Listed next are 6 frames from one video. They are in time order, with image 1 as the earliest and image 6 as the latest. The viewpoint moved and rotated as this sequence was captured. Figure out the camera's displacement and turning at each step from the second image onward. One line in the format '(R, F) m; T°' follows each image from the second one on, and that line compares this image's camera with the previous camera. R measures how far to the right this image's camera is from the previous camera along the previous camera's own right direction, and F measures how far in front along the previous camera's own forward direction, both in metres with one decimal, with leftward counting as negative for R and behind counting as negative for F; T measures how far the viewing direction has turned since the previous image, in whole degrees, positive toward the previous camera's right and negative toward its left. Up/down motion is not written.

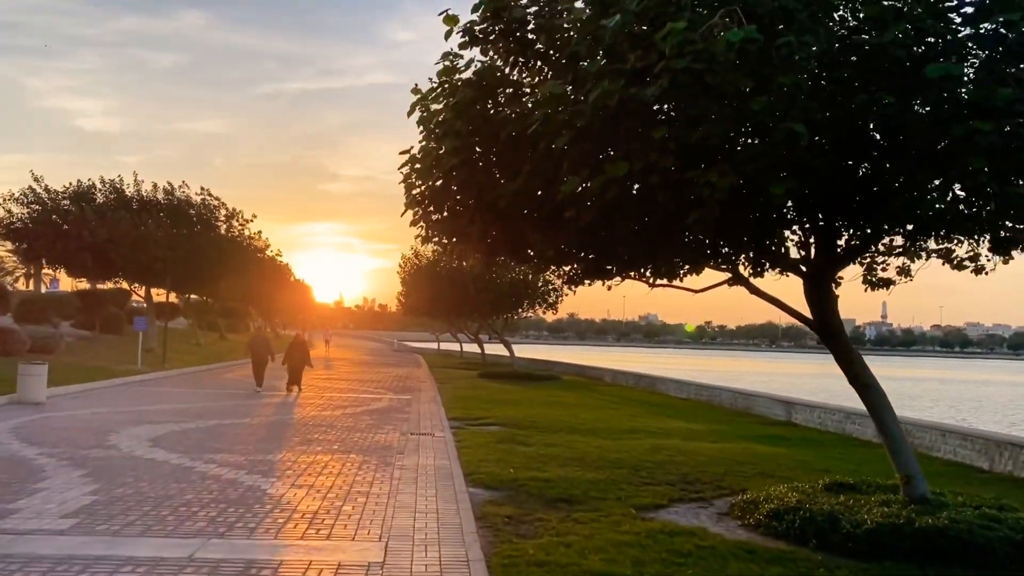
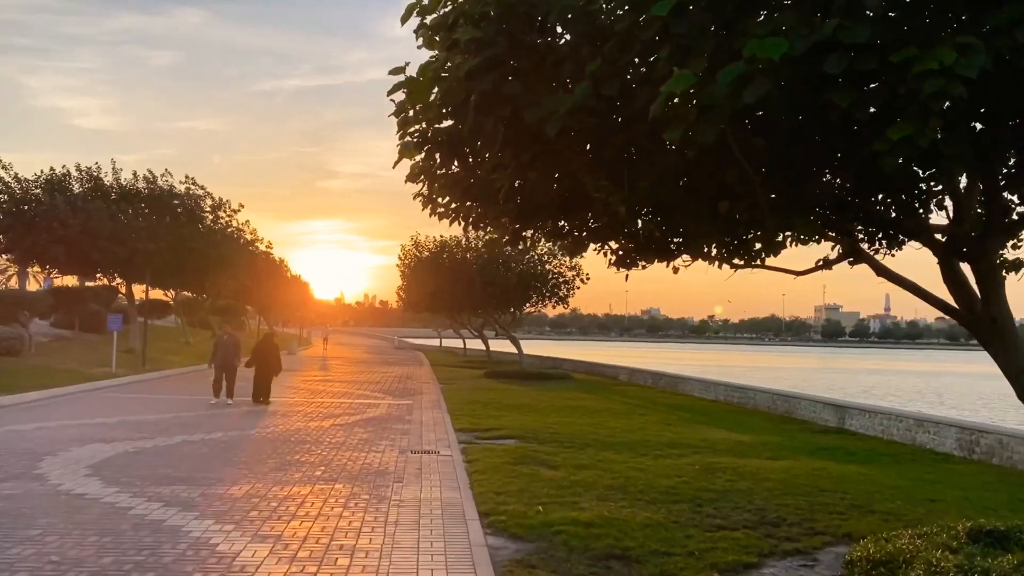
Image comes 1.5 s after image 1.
(-0.3, +2.7) m; 0°
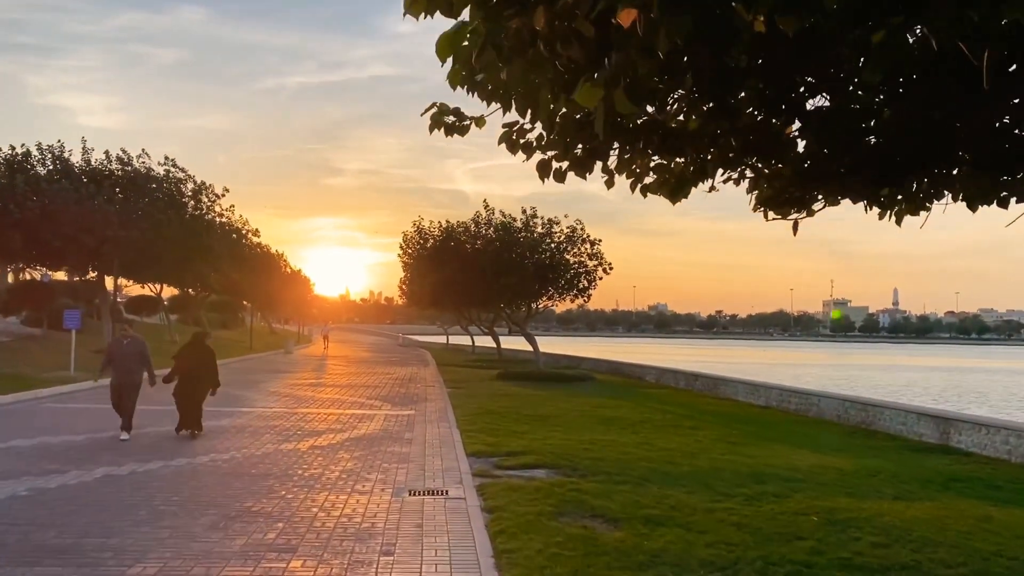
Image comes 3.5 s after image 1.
(-0.3, +3.7) m; 0°
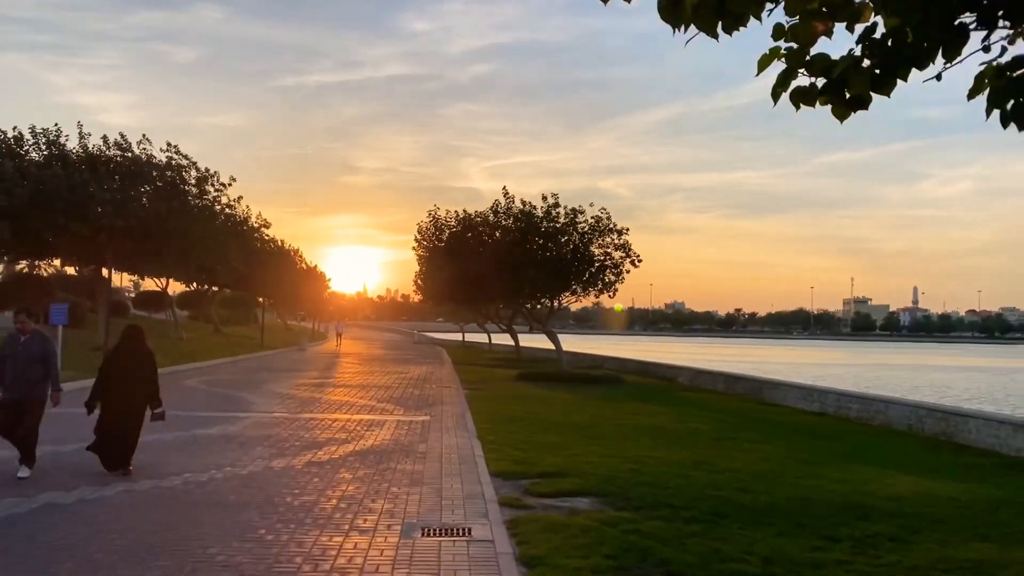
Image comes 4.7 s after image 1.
(-0.2, +2.2) m; -1°
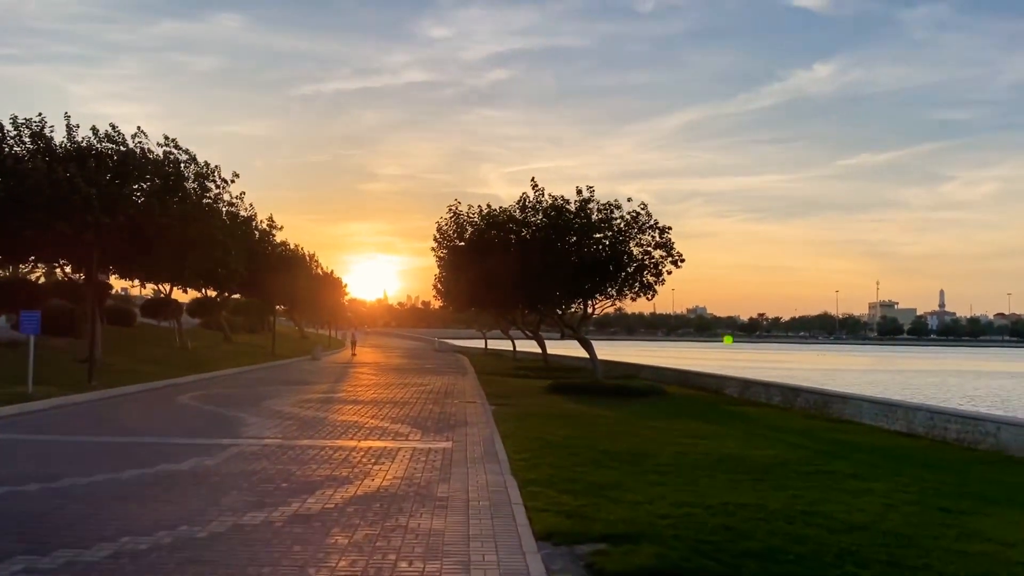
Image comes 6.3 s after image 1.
(-0.3, +2.8) m; -1°
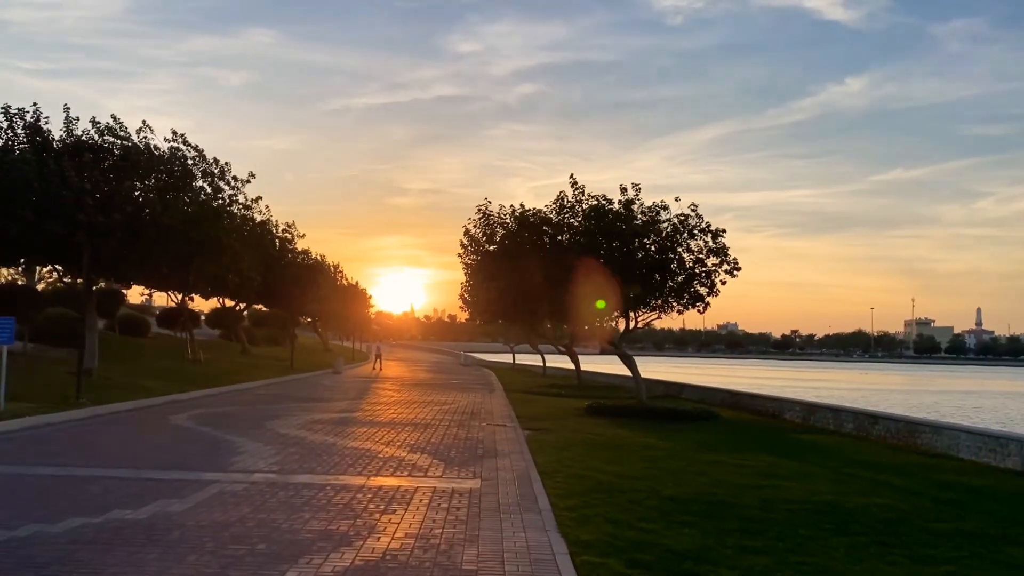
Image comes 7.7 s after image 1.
(-0.2, +2.6) m; -2°
